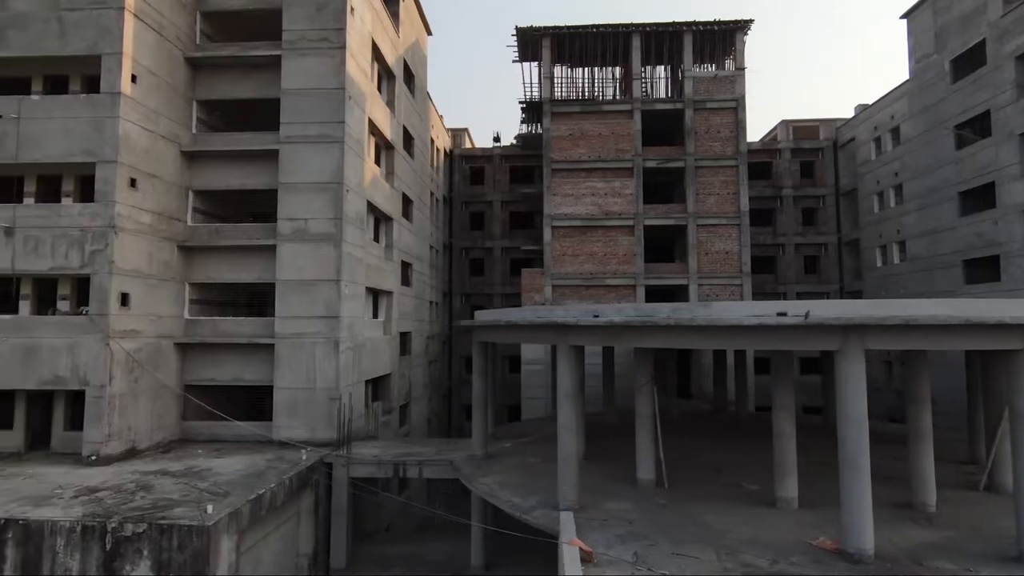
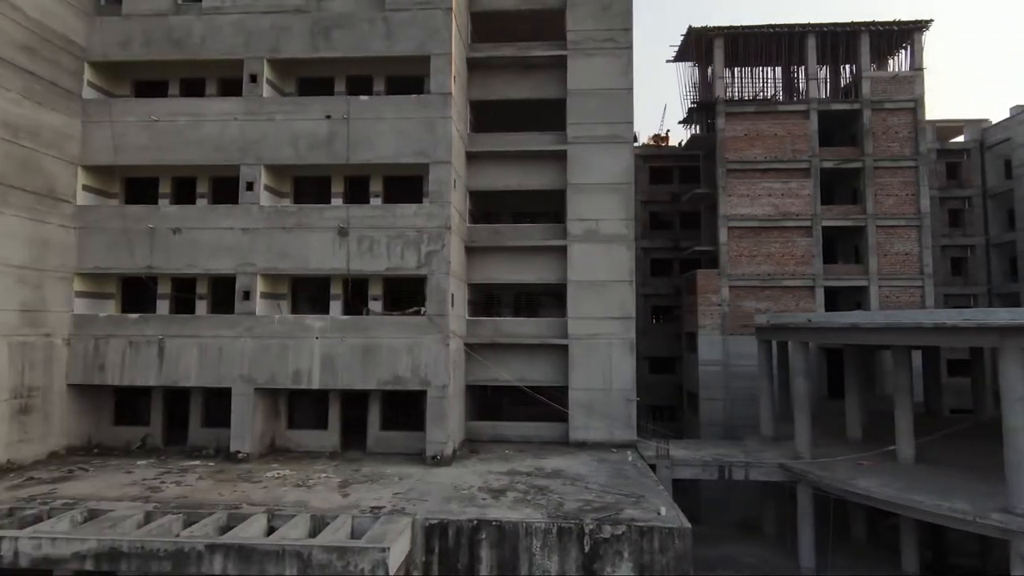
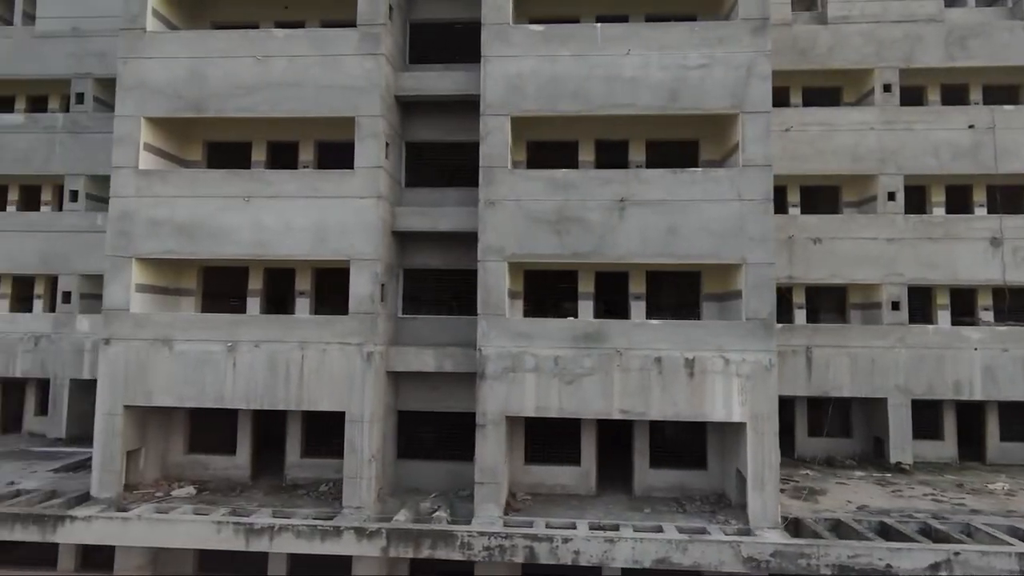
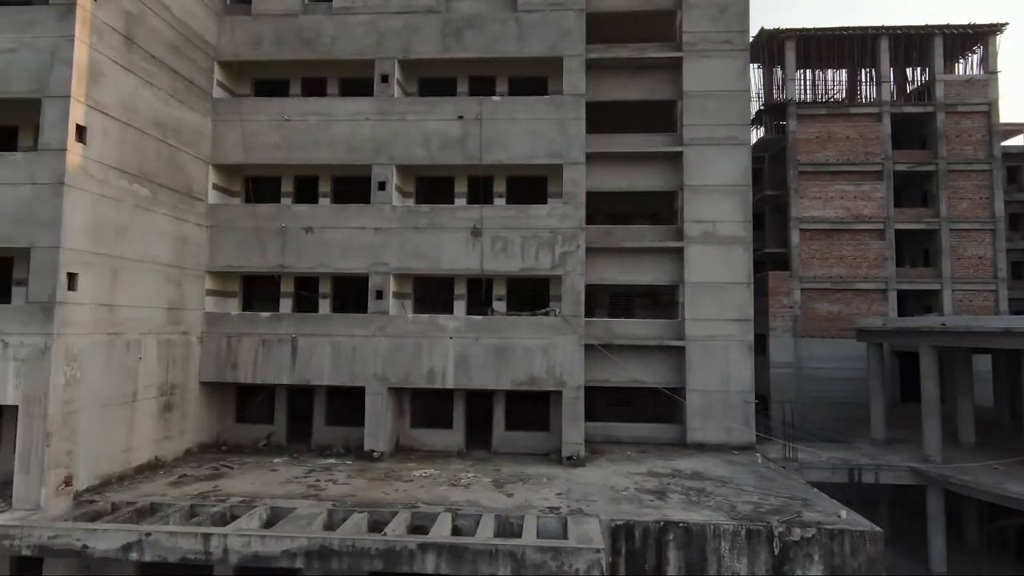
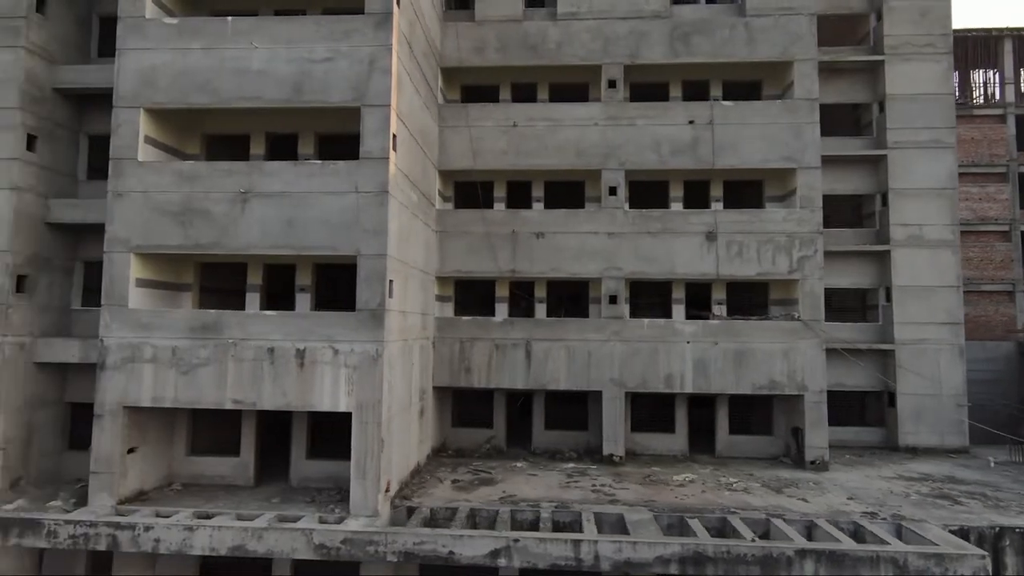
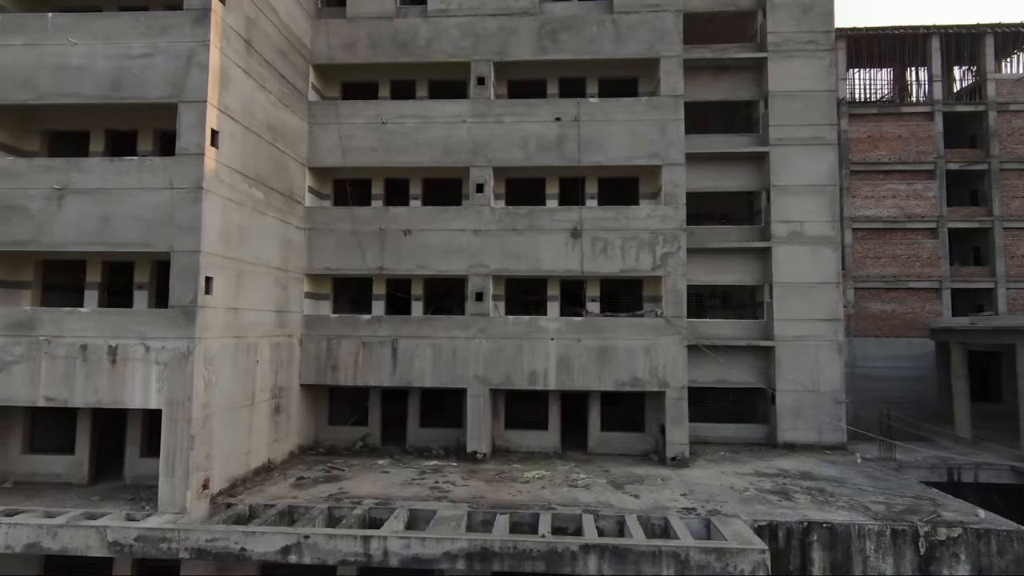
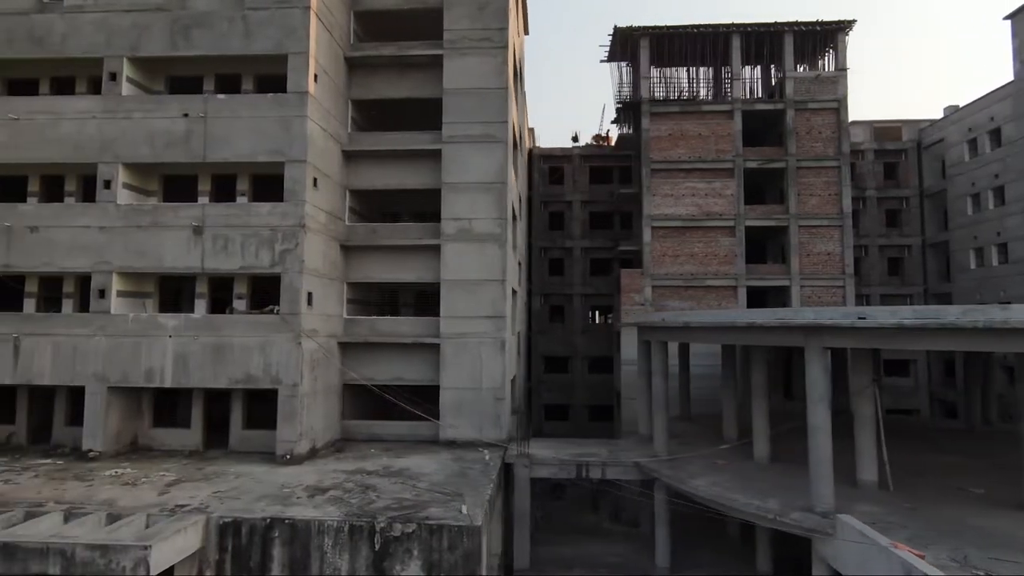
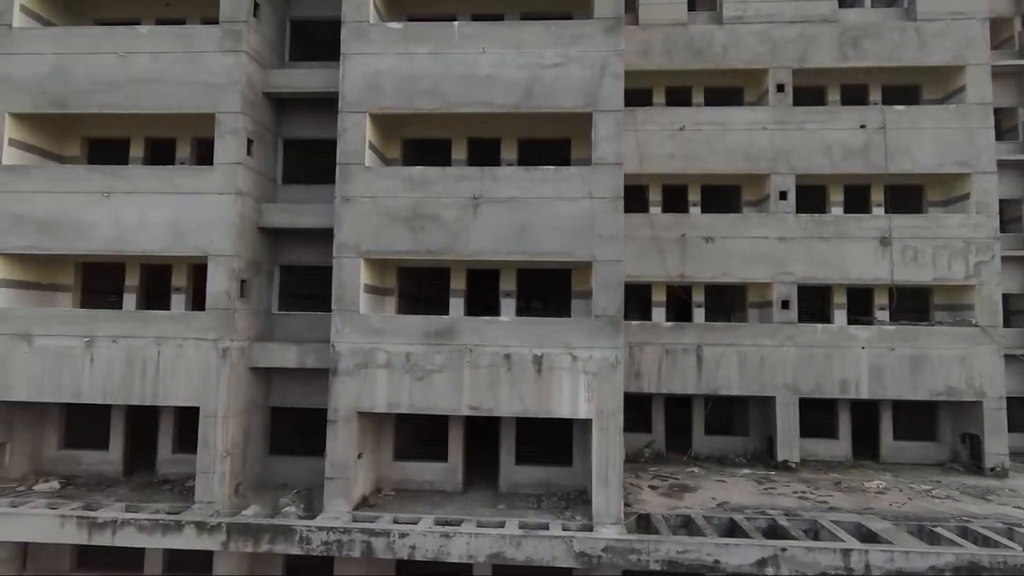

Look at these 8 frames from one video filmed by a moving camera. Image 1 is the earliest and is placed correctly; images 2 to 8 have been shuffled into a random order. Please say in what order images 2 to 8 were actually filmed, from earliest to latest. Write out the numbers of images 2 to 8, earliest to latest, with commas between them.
7, 2, 4, 6, 5, 8, 3
